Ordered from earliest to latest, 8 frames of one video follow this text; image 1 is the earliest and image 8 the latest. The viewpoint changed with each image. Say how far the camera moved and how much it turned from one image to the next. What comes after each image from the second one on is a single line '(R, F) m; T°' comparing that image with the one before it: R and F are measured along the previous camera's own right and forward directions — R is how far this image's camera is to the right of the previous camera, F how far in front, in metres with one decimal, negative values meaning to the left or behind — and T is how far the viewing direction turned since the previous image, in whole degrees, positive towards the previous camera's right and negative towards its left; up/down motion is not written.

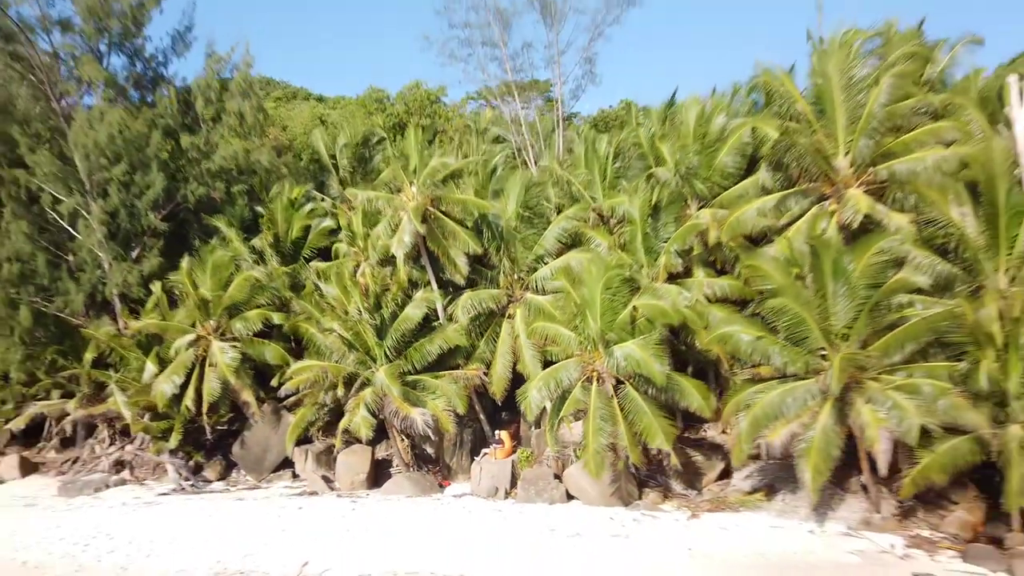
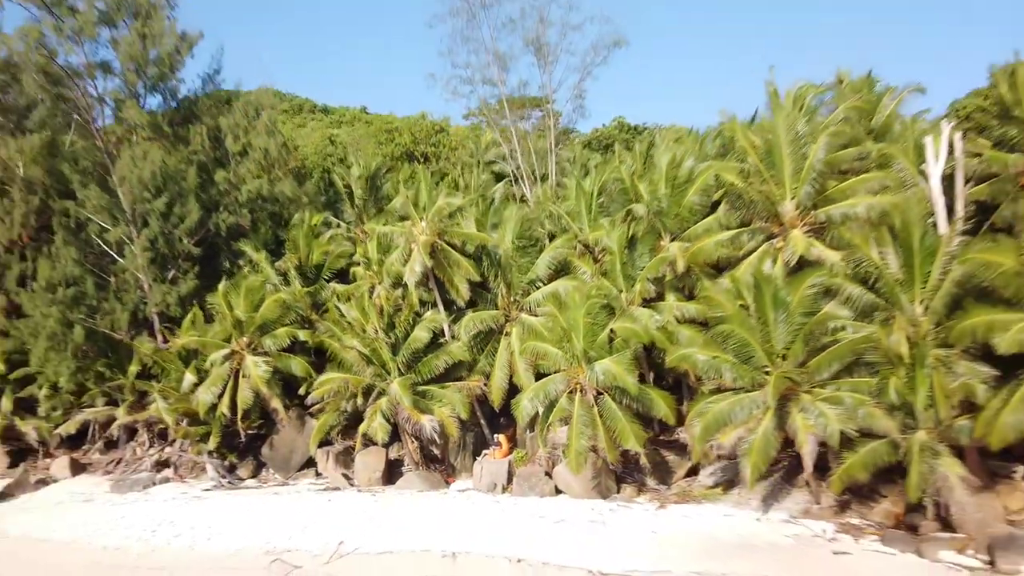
(+0.1, -2.0) m; 0°
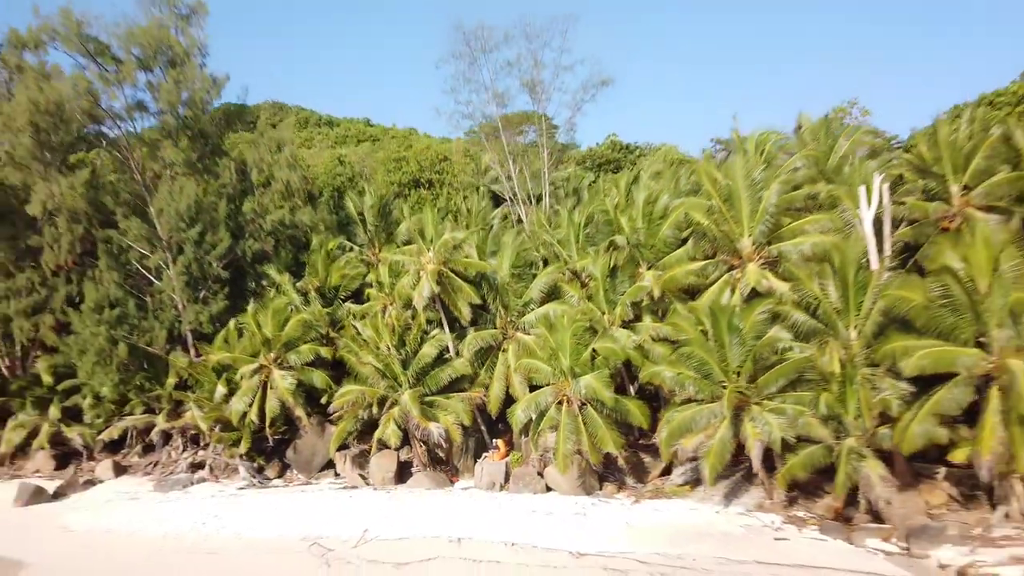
(+0.1, -2.1) m; 0°
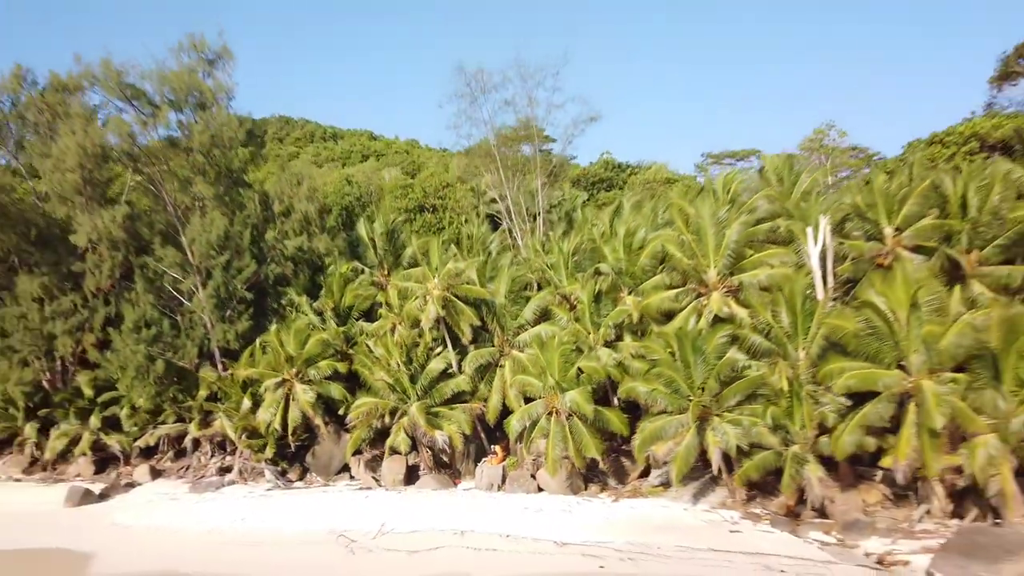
(+0.1, -2.3) m; 0°
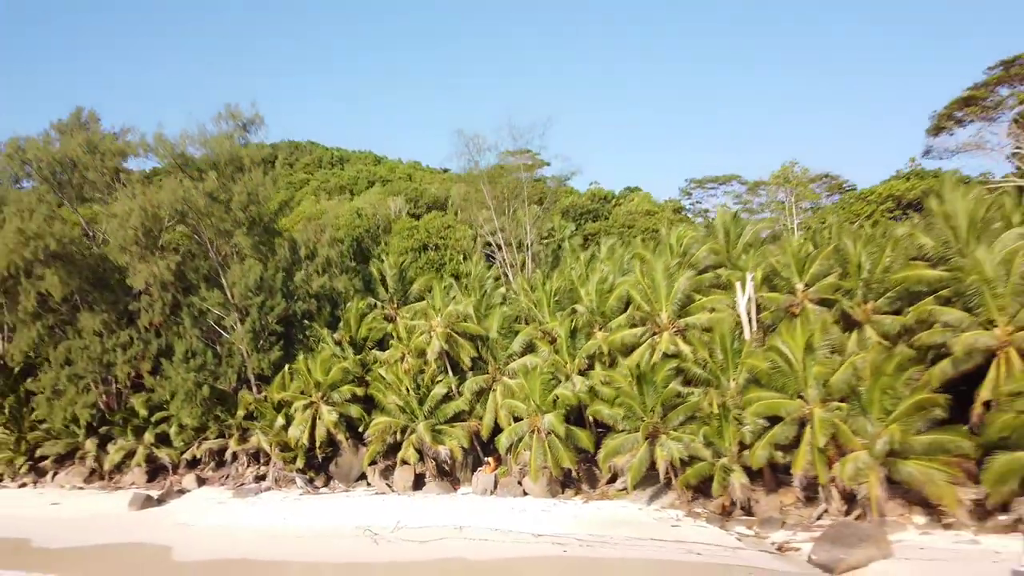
(+0.3, -4.1) m; 0°
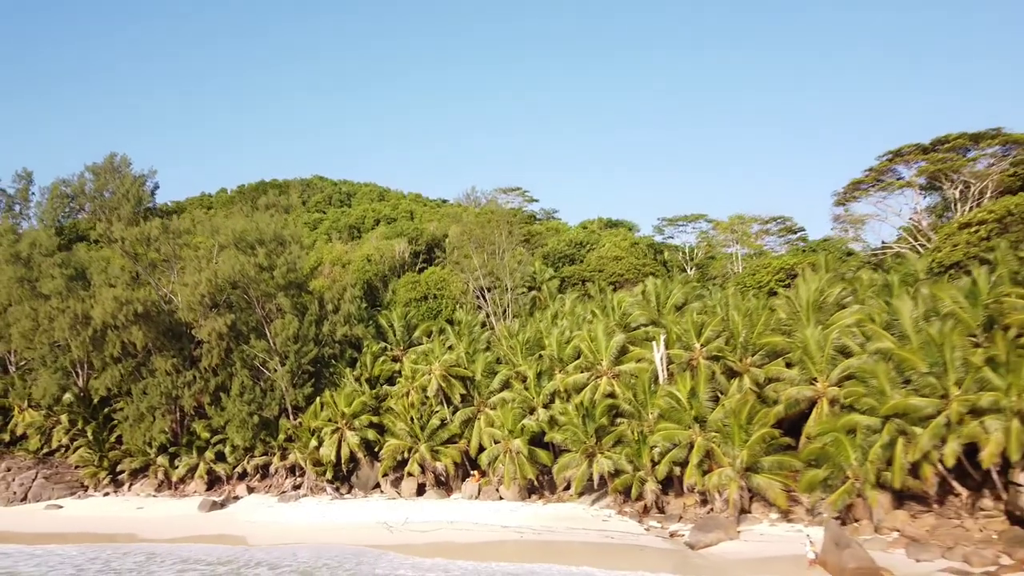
(+0.9, -7.6) m; 0°
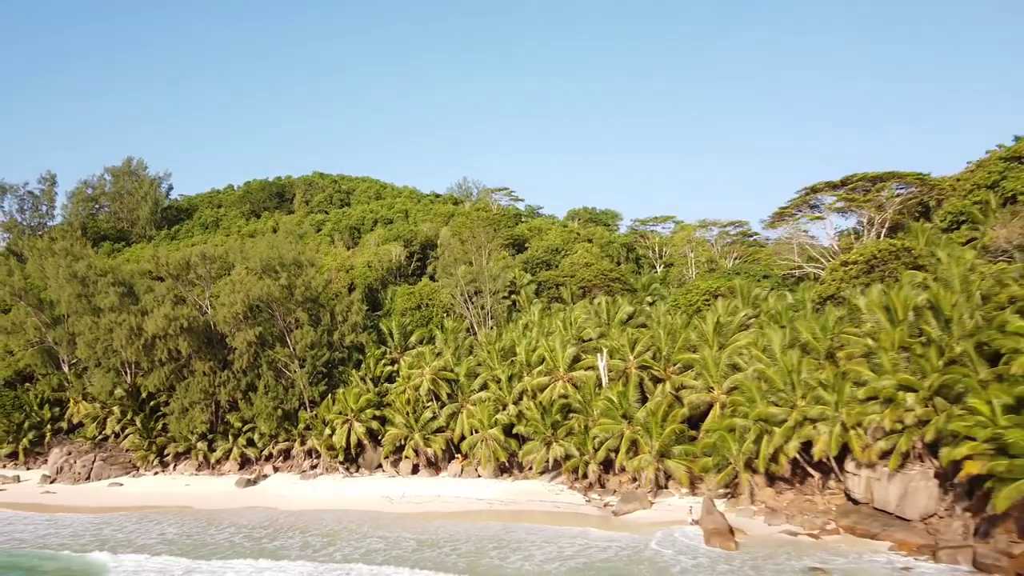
(+1.0, -7.4) m; 0°
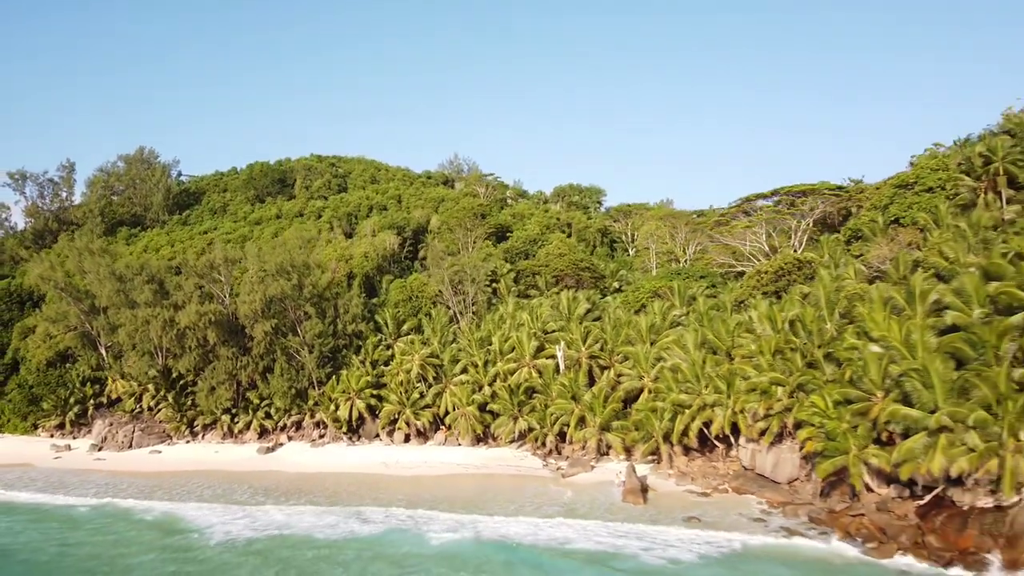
(+1.2, -7.5) m; 0°
